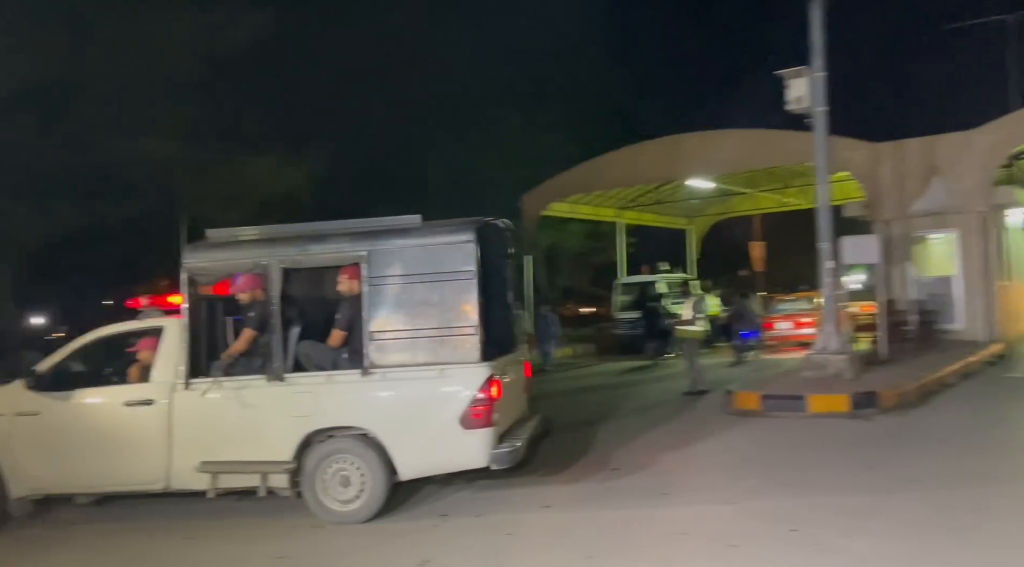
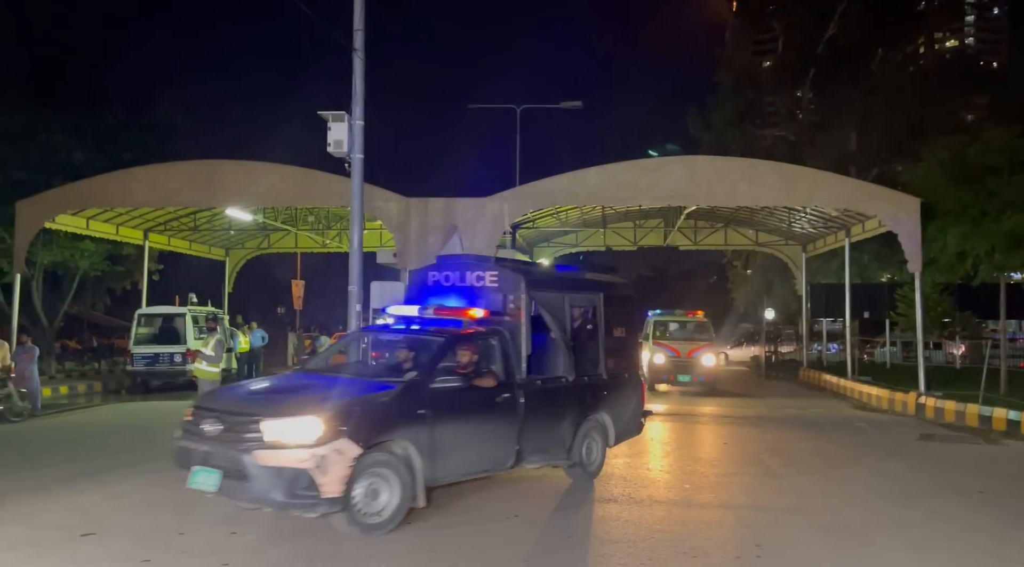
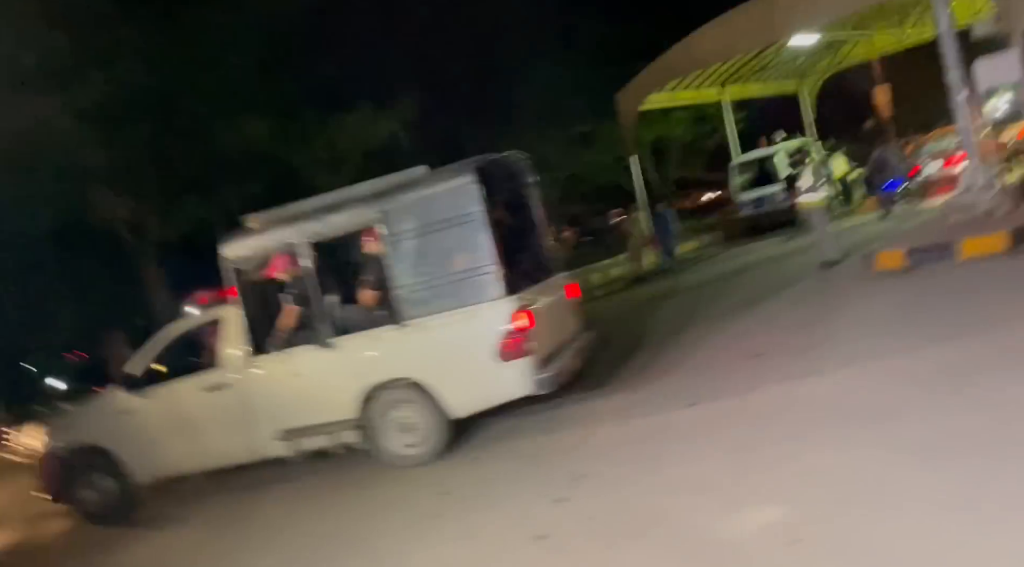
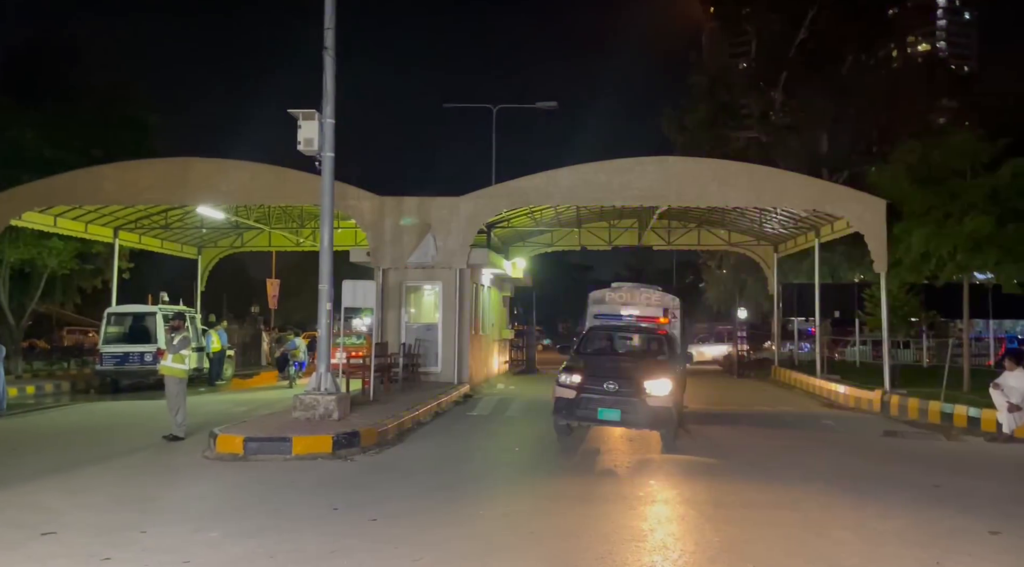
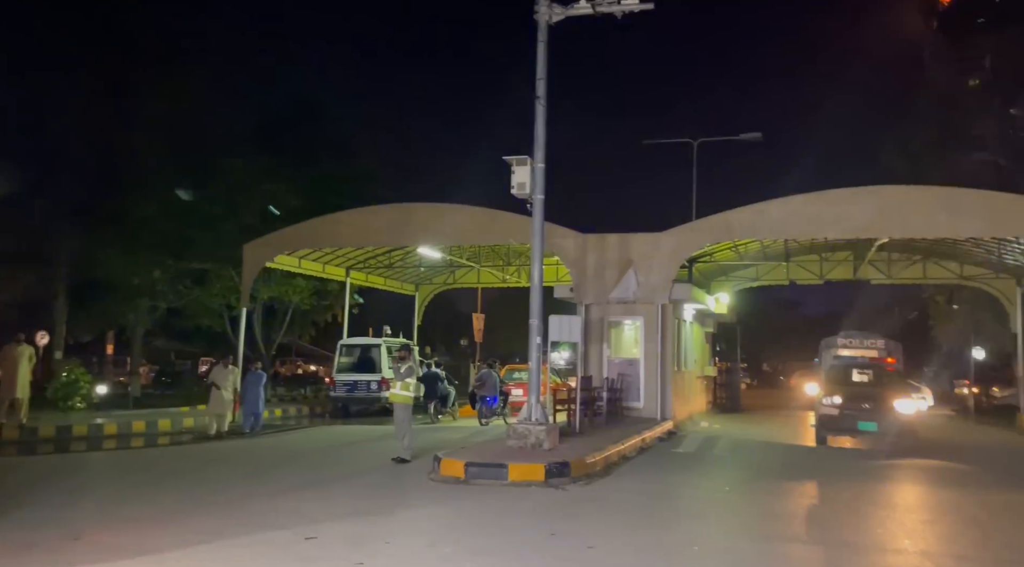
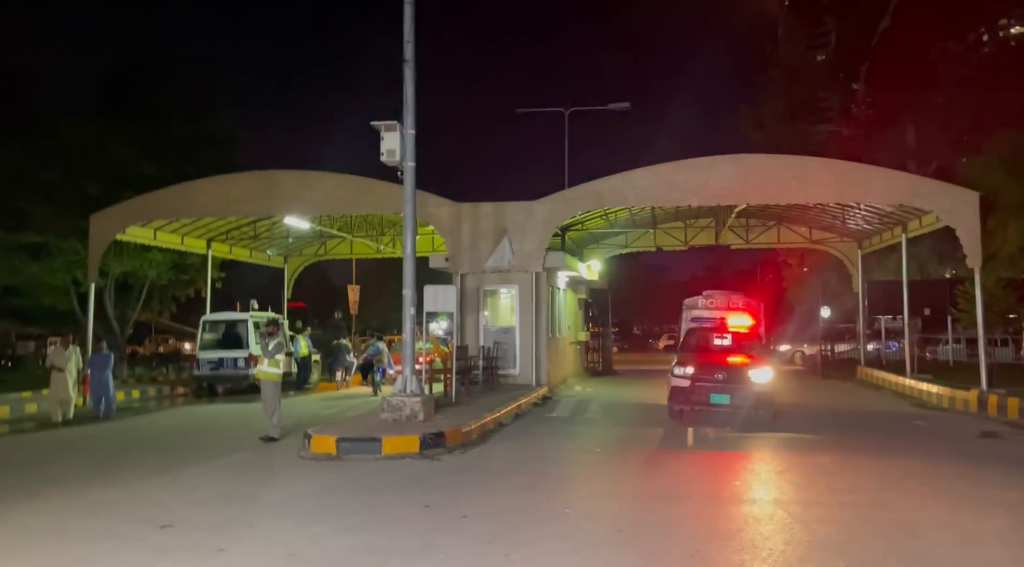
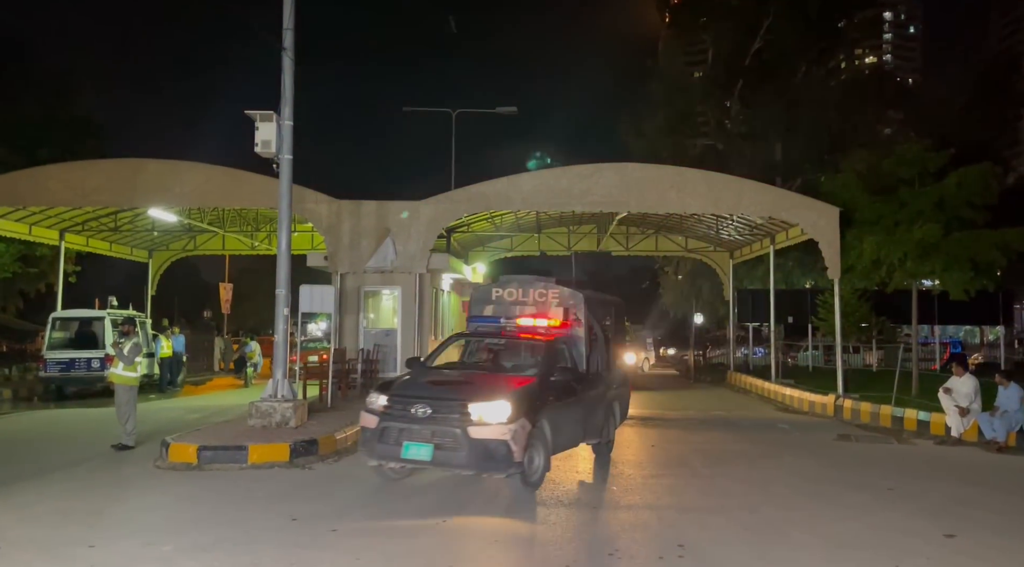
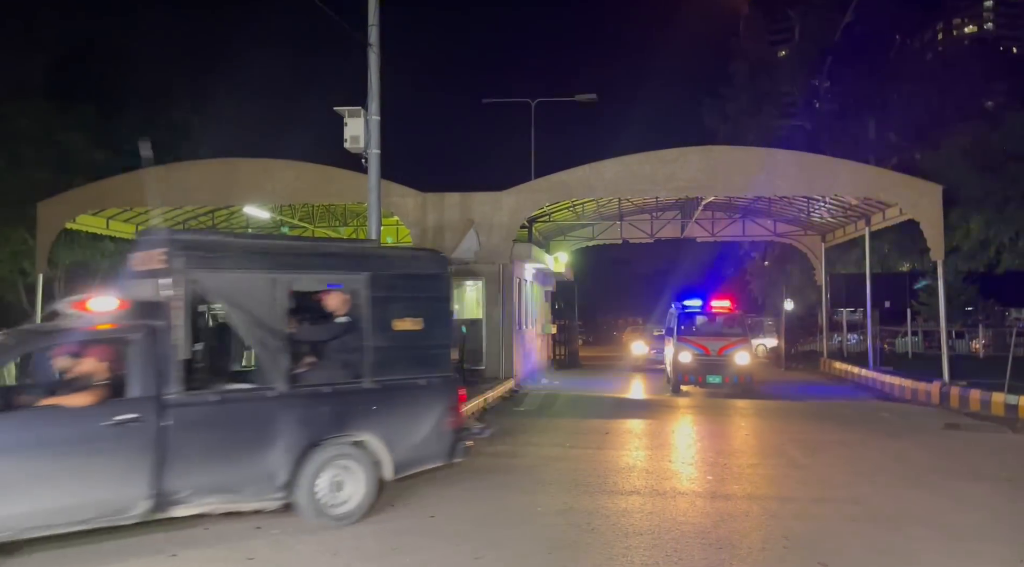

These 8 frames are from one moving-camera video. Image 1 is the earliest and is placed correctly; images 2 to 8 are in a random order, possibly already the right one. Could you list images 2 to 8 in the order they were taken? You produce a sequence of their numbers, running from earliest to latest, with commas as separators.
3, 5, 6, 4, 7, 2, 8
